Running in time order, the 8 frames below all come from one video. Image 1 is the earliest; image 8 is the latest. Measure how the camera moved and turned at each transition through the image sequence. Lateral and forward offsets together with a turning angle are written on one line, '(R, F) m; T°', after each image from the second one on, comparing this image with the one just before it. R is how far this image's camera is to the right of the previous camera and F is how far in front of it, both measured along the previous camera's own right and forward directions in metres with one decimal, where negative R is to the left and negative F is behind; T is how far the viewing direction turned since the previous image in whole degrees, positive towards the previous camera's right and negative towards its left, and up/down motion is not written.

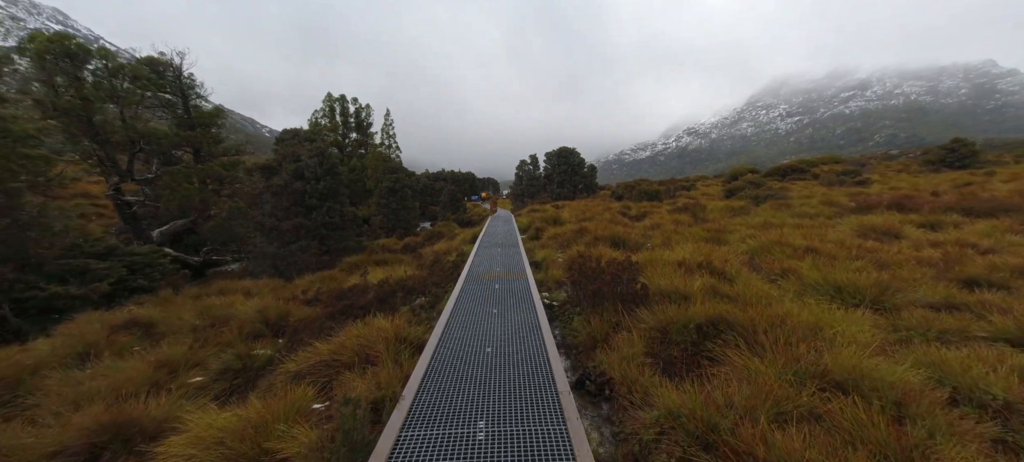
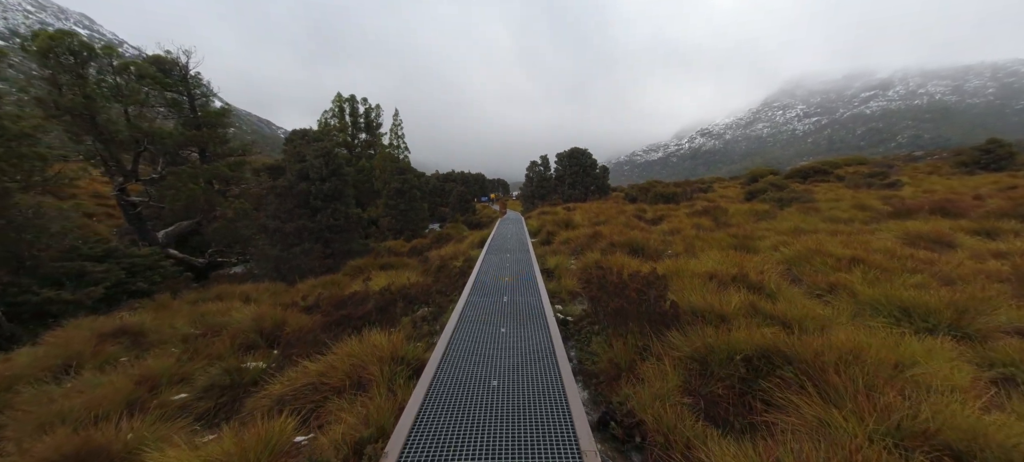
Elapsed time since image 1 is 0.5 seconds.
(0.0, +0.5) m; -2°
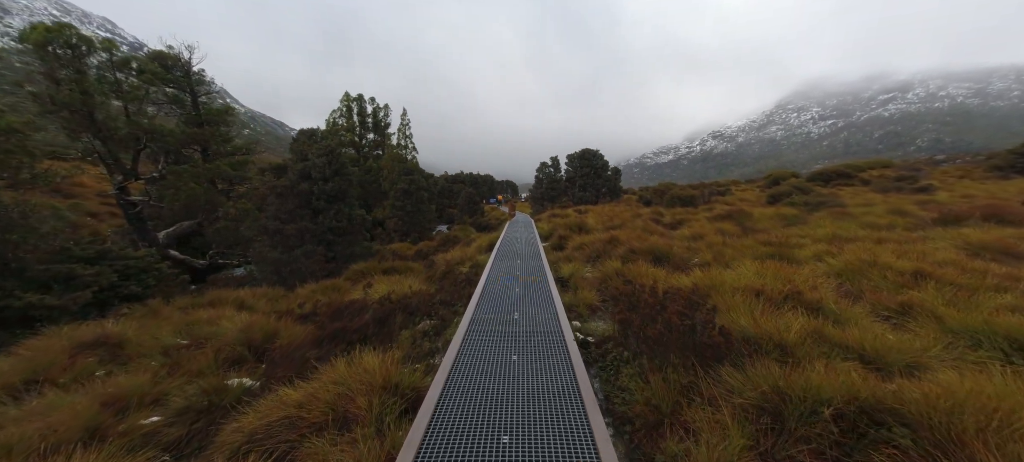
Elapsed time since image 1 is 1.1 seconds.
(-0.1, +0.6) m; -1°
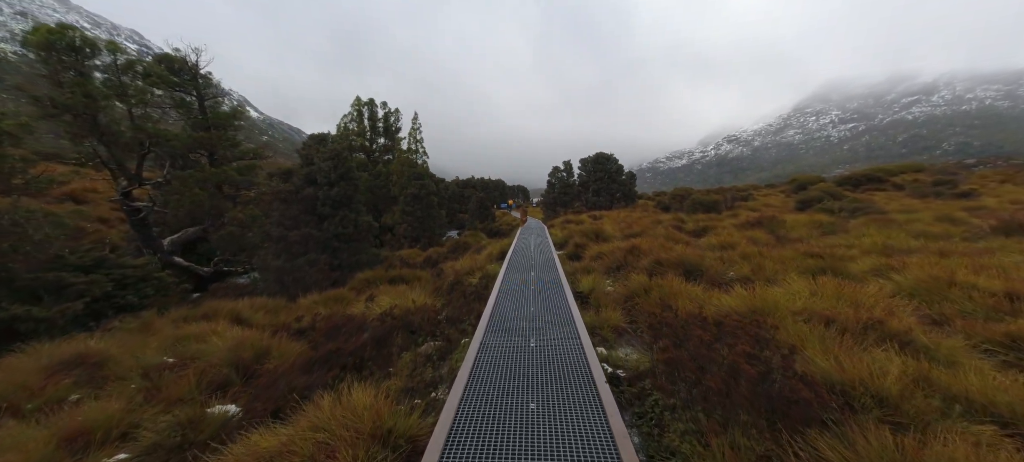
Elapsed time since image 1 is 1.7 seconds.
(-0.1, +0.6) m; -2°
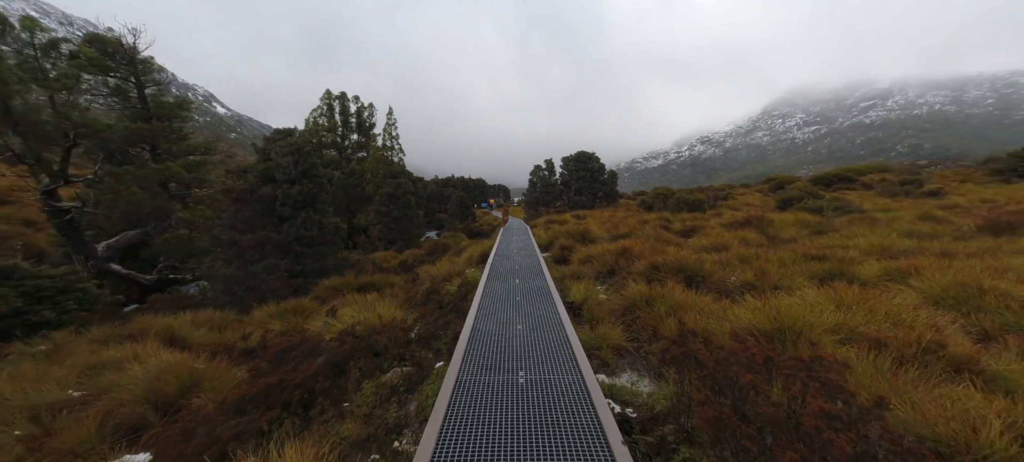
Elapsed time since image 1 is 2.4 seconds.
(0.0, +0.7) m; +3°
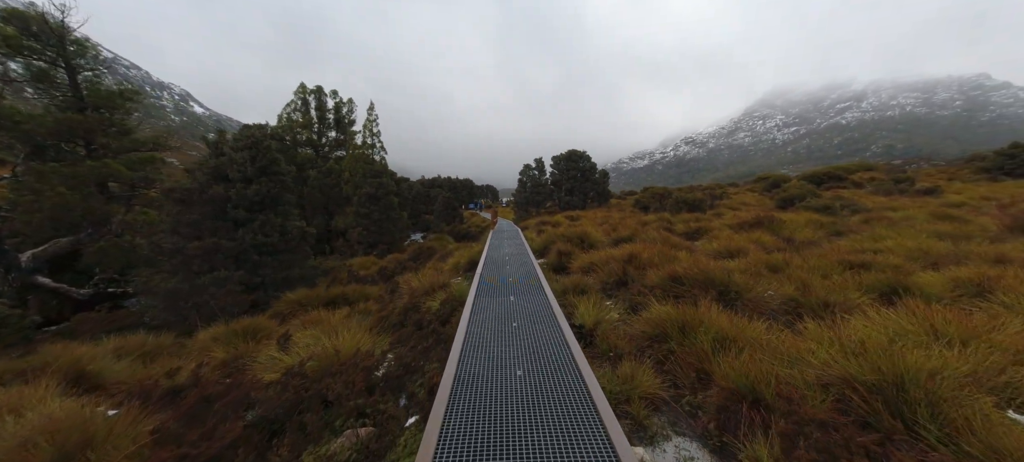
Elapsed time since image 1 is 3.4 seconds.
(-0.1, +1.0) m; +2°
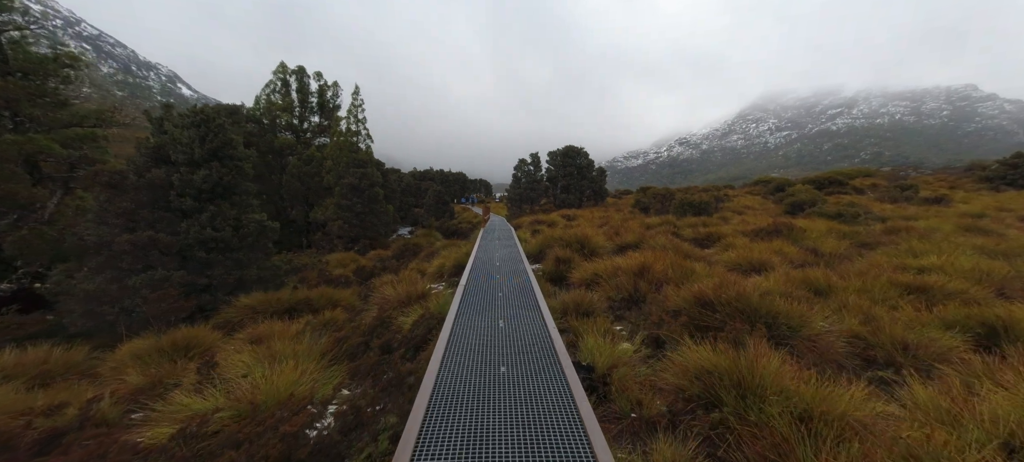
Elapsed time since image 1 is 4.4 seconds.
(0.0, +1.0) m; +1°
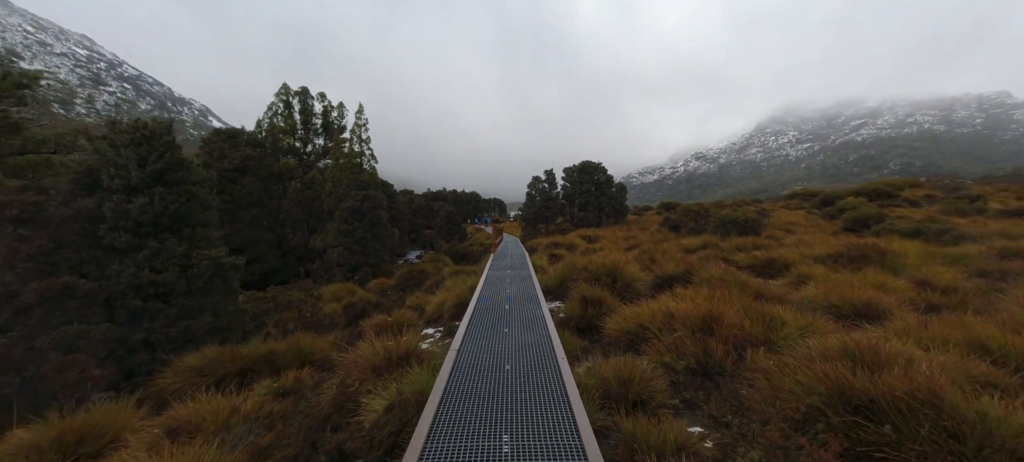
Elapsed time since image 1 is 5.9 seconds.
(0.0, +1.5) m; -3°
